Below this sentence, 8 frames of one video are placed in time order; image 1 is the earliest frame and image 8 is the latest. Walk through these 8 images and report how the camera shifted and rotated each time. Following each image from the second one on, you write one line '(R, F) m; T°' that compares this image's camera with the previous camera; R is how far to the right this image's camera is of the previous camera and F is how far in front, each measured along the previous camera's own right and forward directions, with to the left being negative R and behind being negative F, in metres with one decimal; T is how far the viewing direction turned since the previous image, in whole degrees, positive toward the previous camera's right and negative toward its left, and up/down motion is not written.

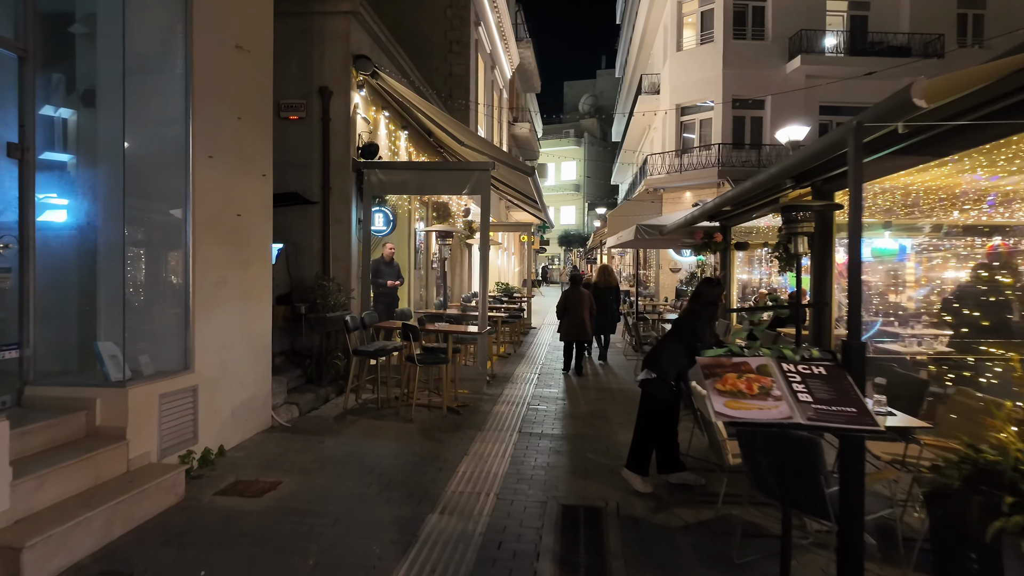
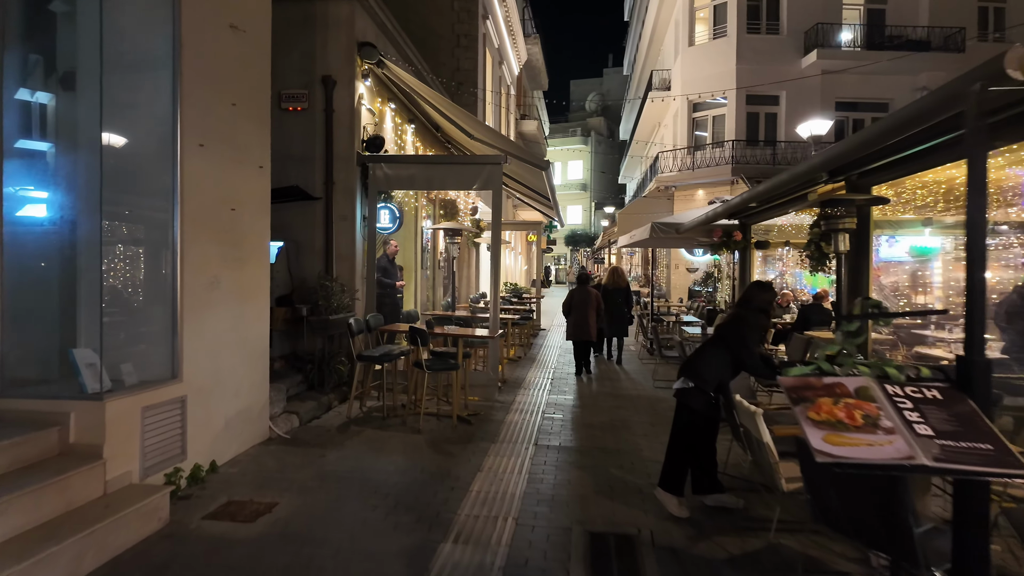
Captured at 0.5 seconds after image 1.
(-0.1, +0.5) m; 0°
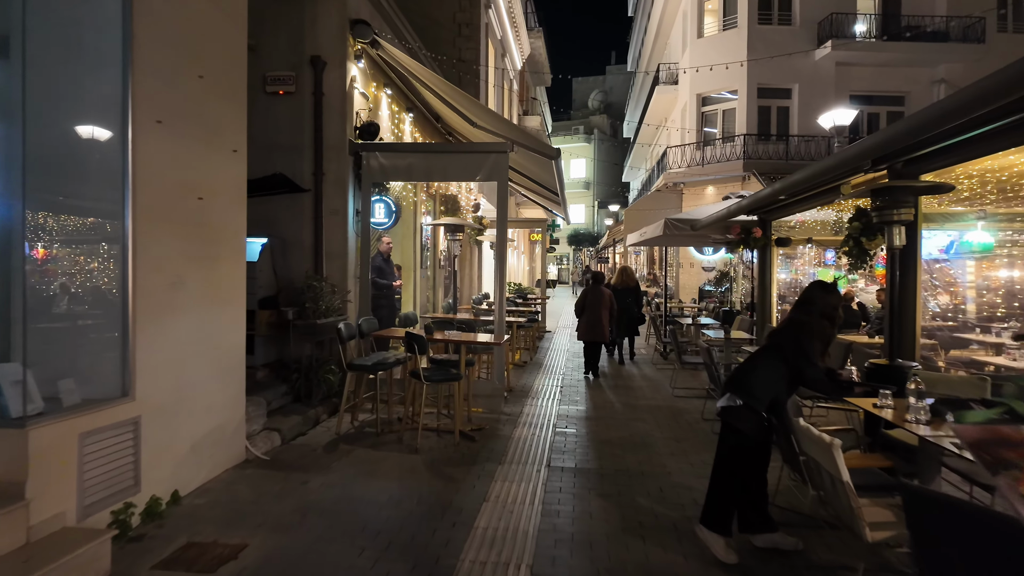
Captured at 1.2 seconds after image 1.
(-0.1, +0.7) m; 0°
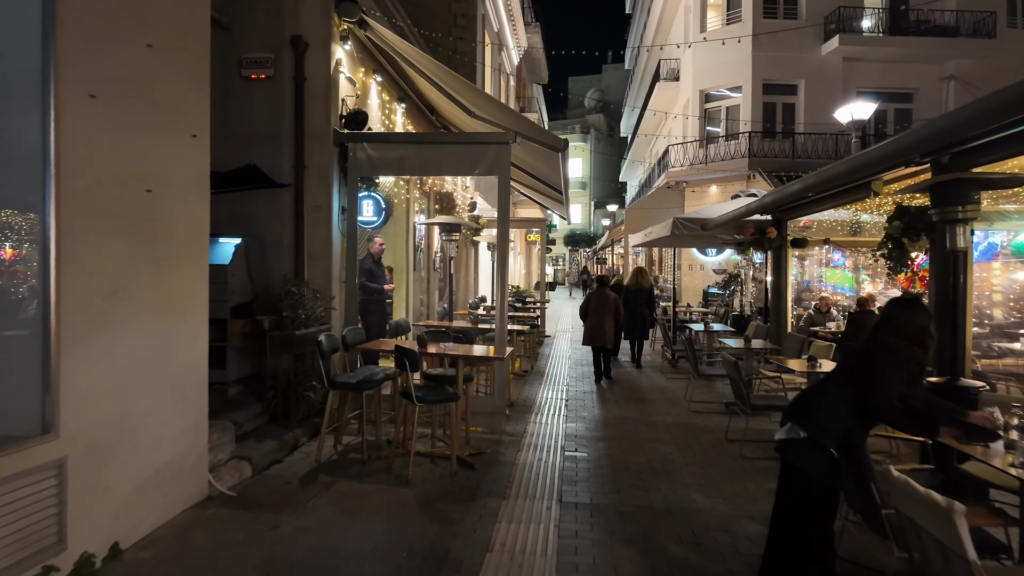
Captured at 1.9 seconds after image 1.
(-0.1, +0.7) m; +1°
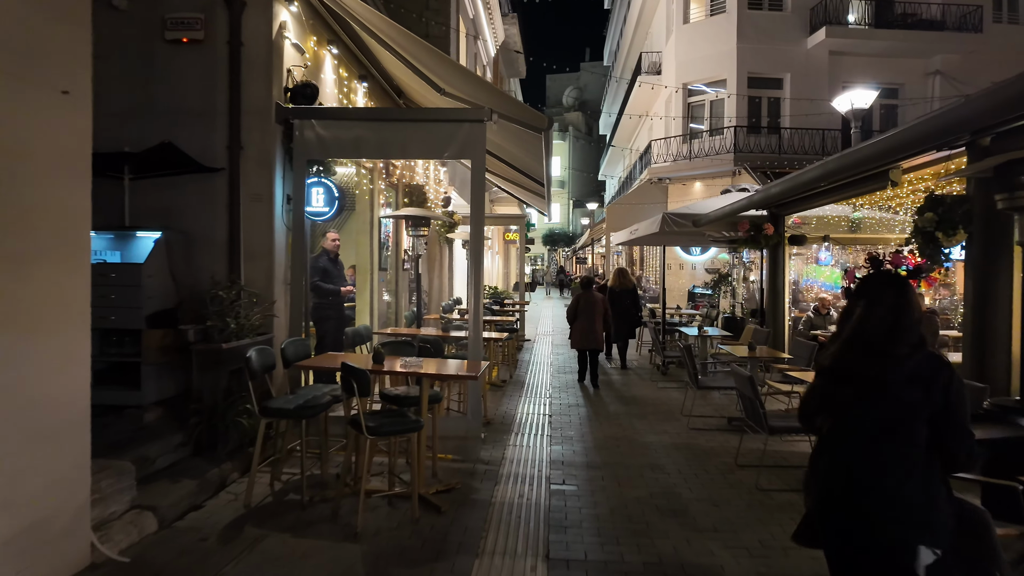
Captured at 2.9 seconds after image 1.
(0.0, +0.9) m; +2°
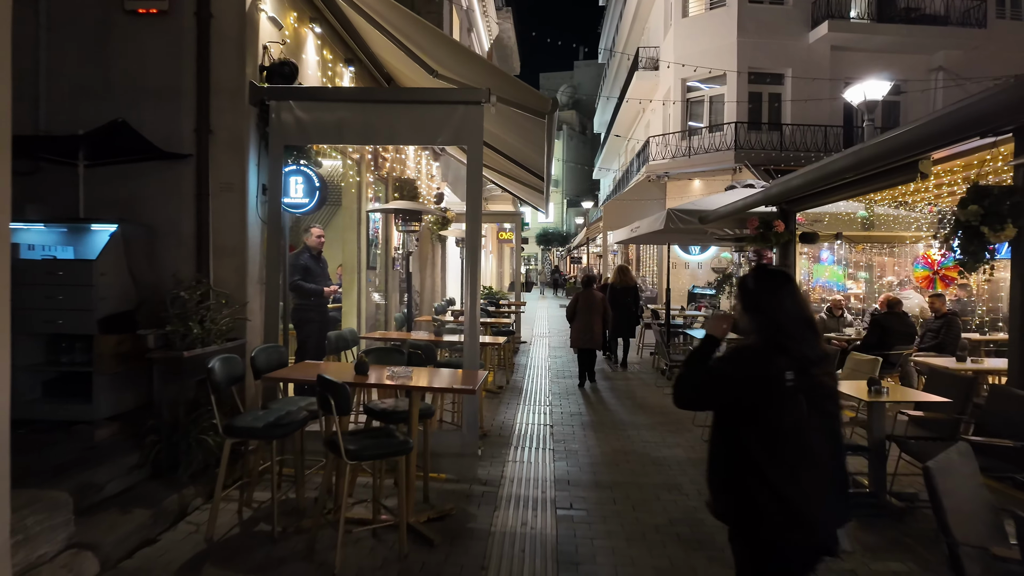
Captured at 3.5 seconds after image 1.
(-0.1, +0.5) m; +1°
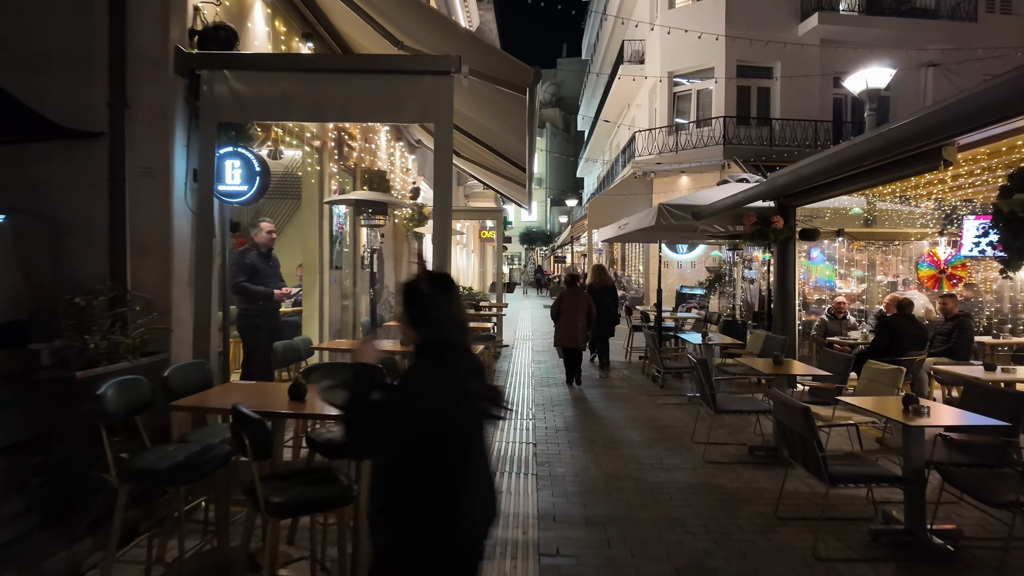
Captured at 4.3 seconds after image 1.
(+0.1, +0.7) m; +2°
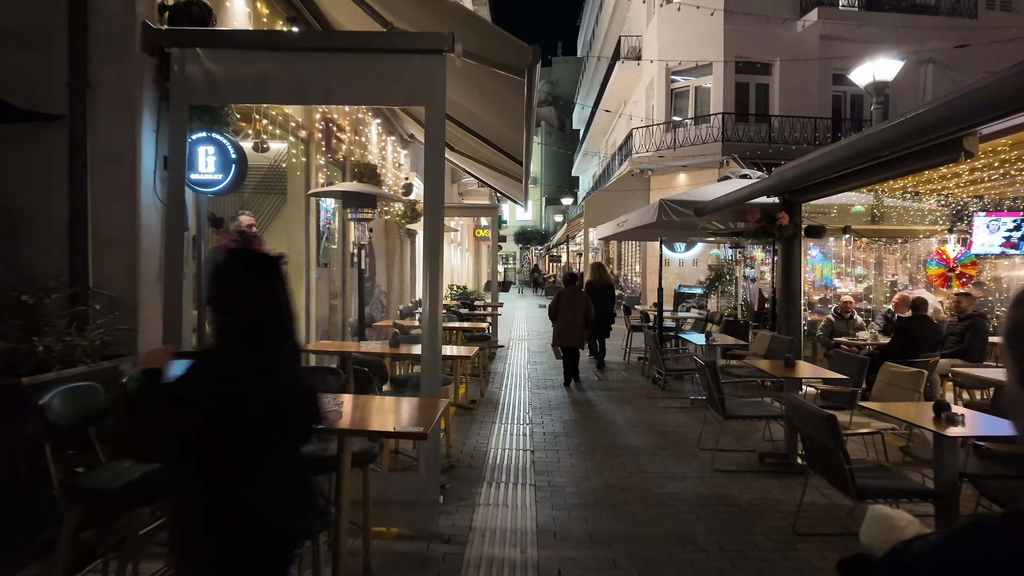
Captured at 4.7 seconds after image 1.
(0.0, +0.3) m; +1°
